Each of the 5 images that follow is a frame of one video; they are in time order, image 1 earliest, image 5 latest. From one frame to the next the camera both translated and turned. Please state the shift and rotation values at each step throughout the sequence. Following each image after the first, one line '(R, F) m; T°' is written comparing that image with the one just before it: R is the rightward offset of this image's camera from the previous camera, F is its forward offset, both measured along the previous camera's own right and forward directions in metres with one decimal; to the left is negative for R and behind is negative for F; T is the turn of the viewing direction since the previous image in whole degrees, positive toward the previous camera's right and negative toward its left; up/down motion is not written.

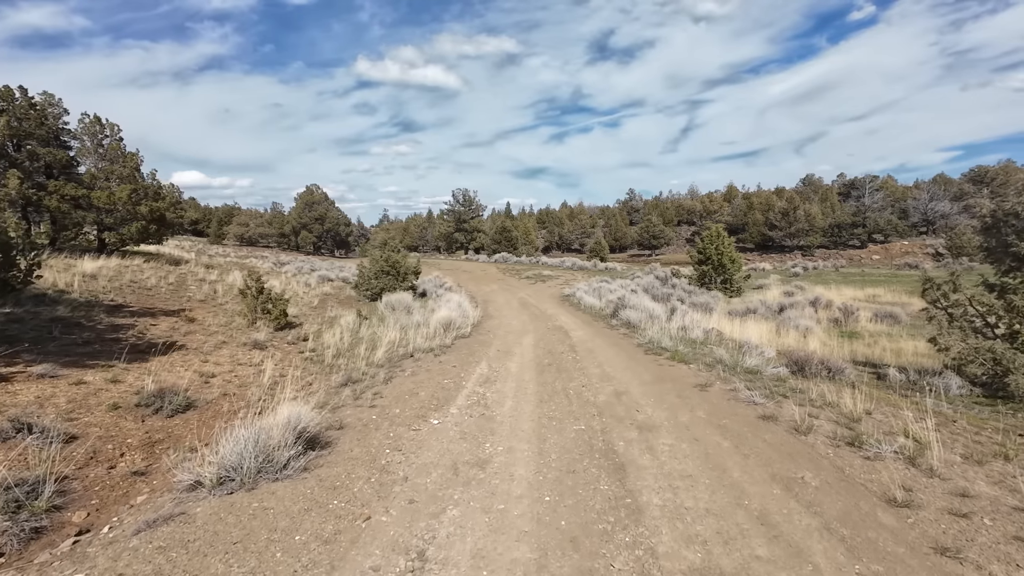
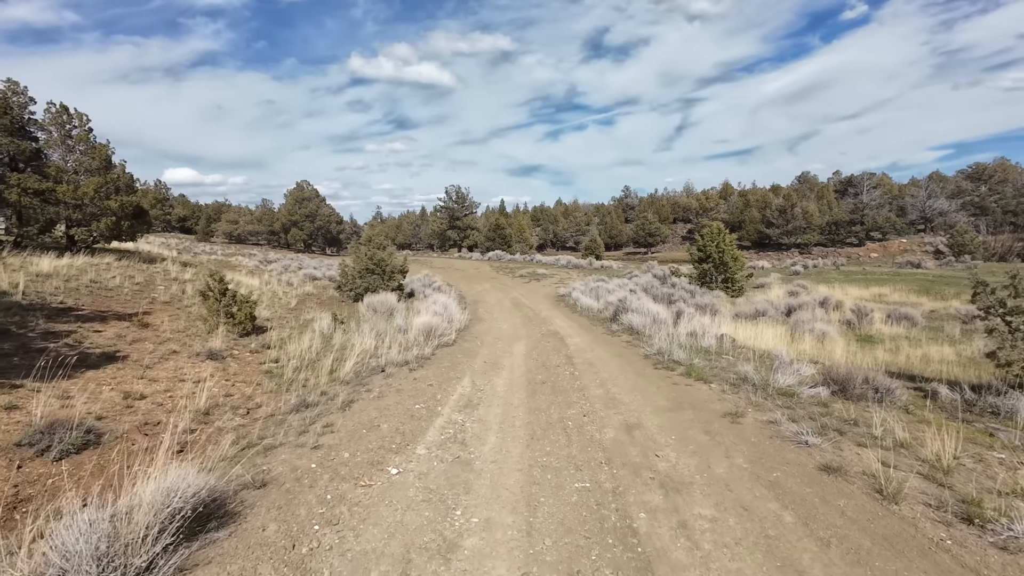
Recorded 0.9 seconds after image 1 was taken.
(+0.1, +1.4) m; +1°
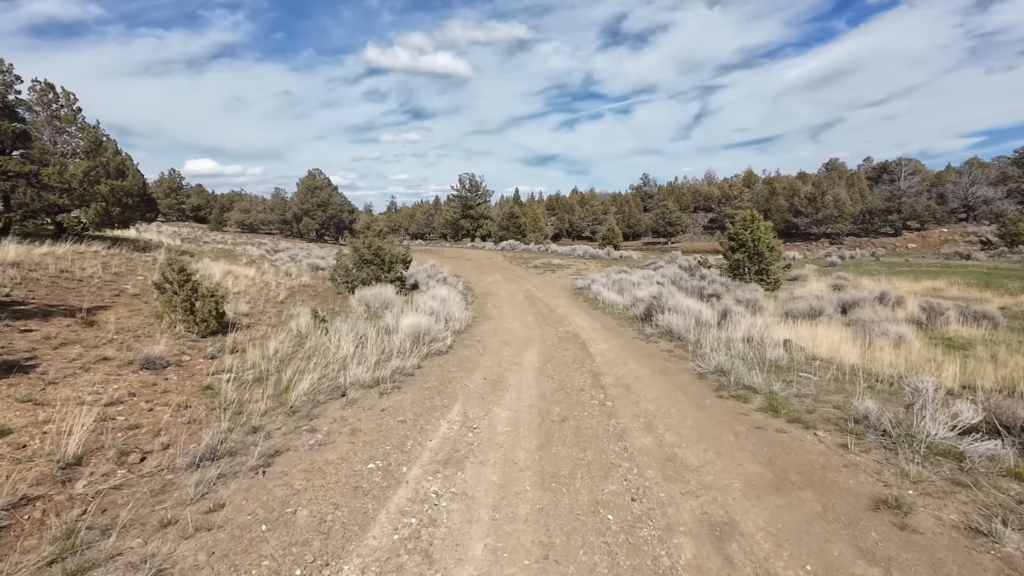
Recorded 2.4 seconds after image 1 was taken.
(+0.1, +2.3) m; -2°
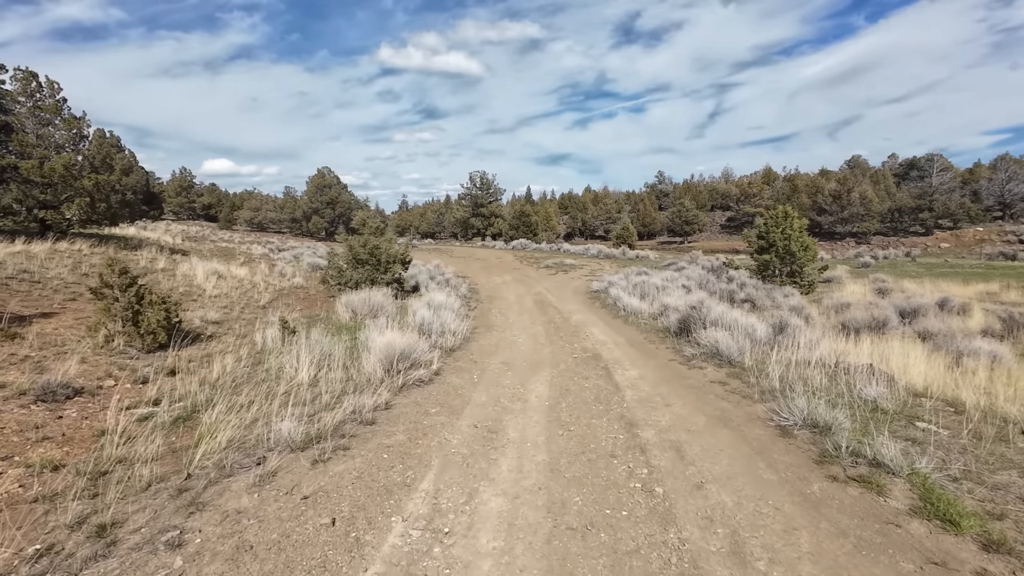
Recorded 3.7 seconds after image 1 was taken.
(+0.1, +2.0) m; -1°
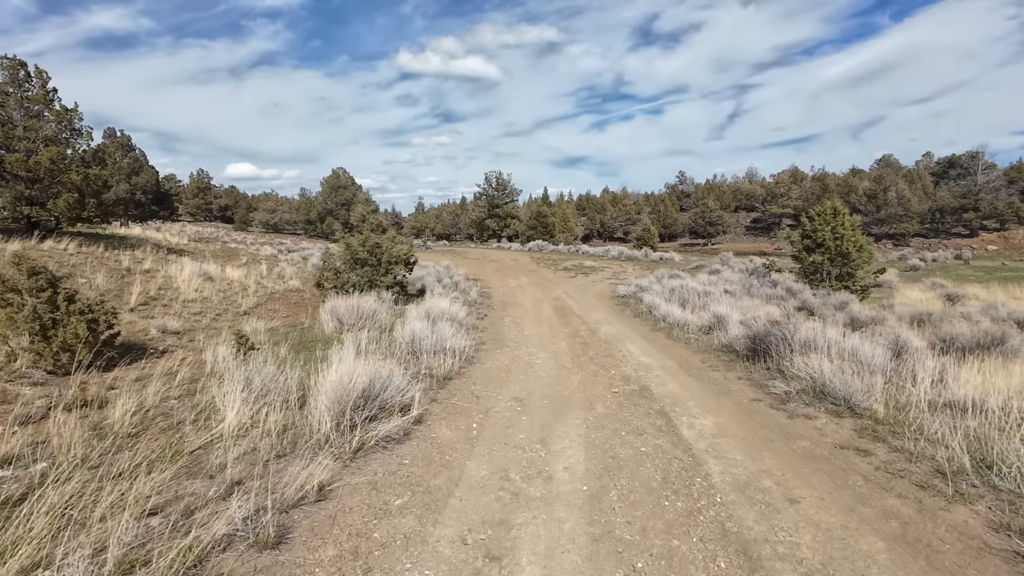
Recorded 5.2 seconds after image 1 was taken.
(0.0, +2.3) m; -2°
